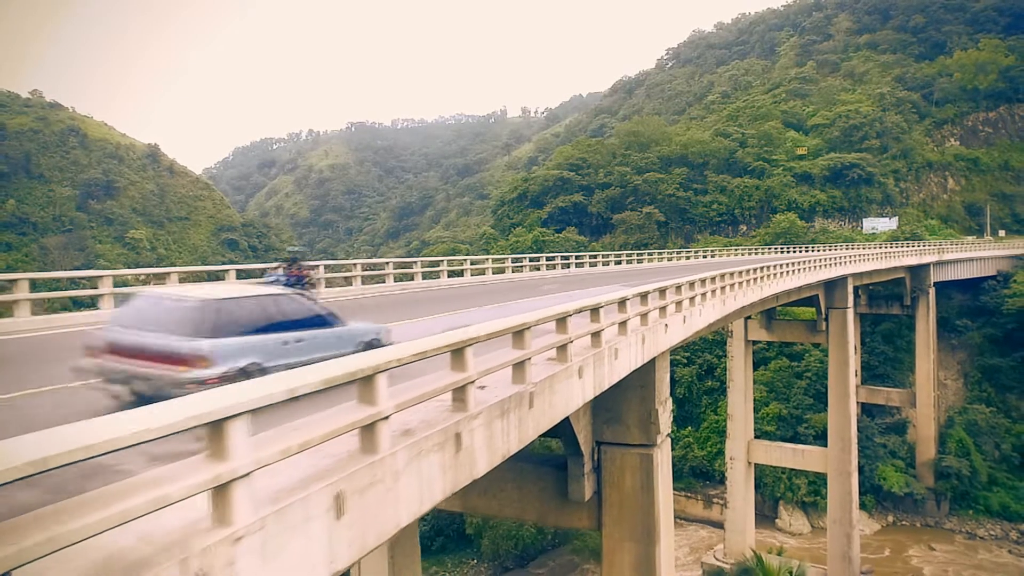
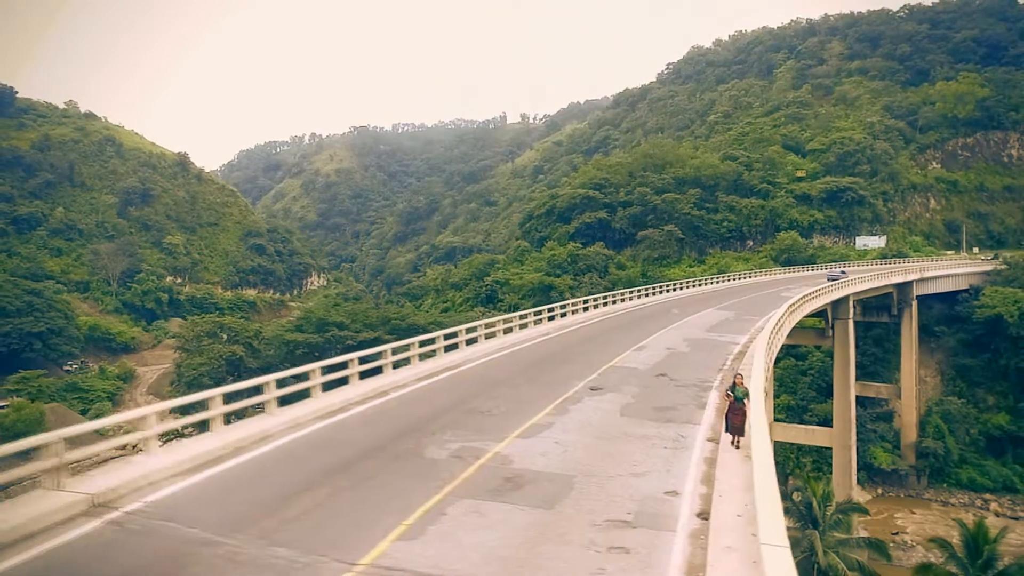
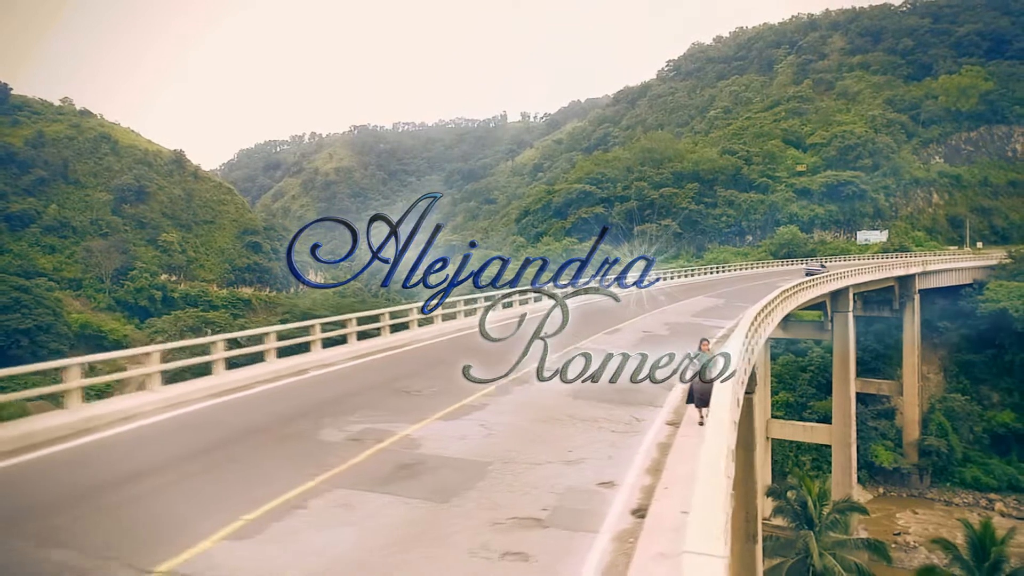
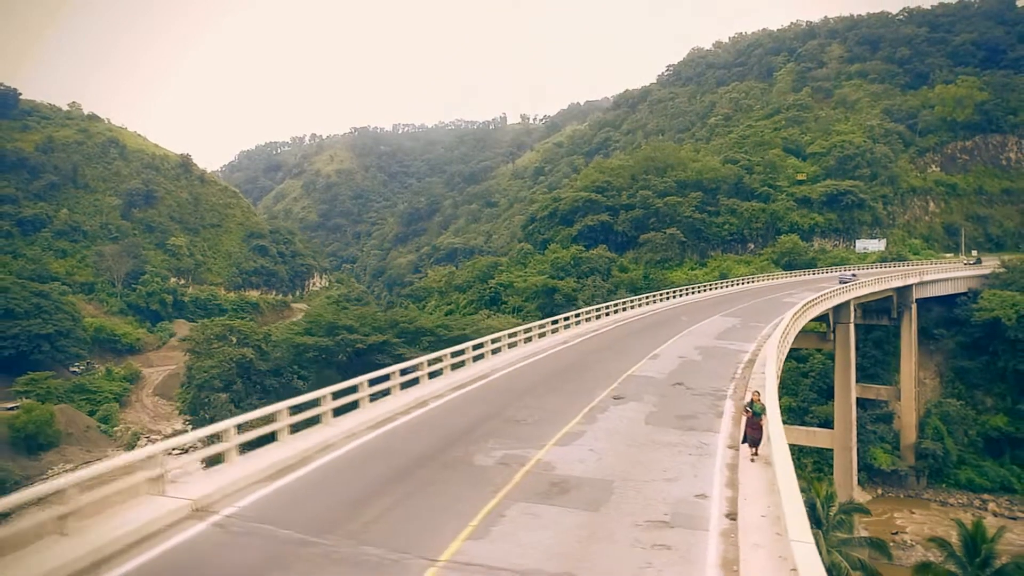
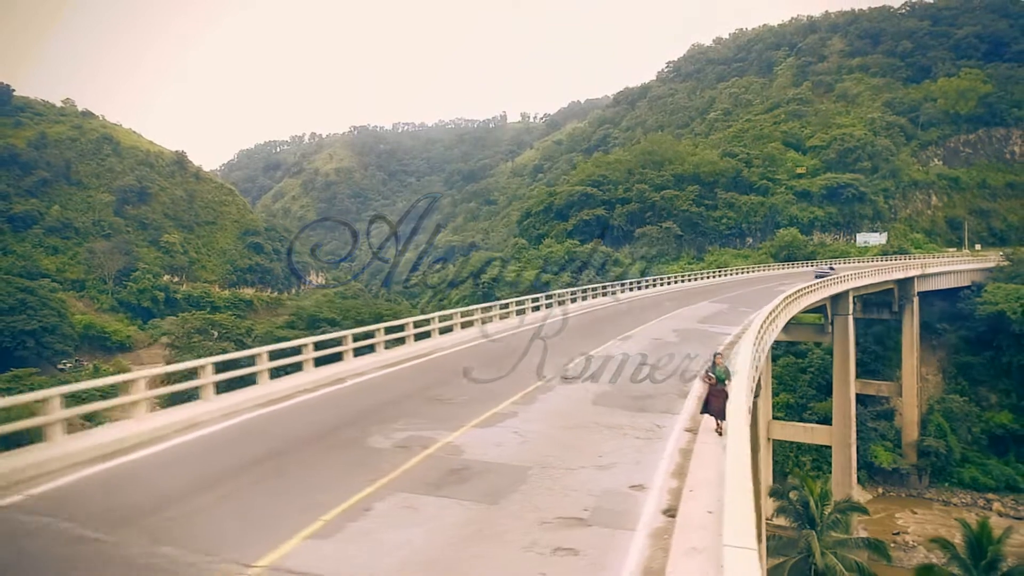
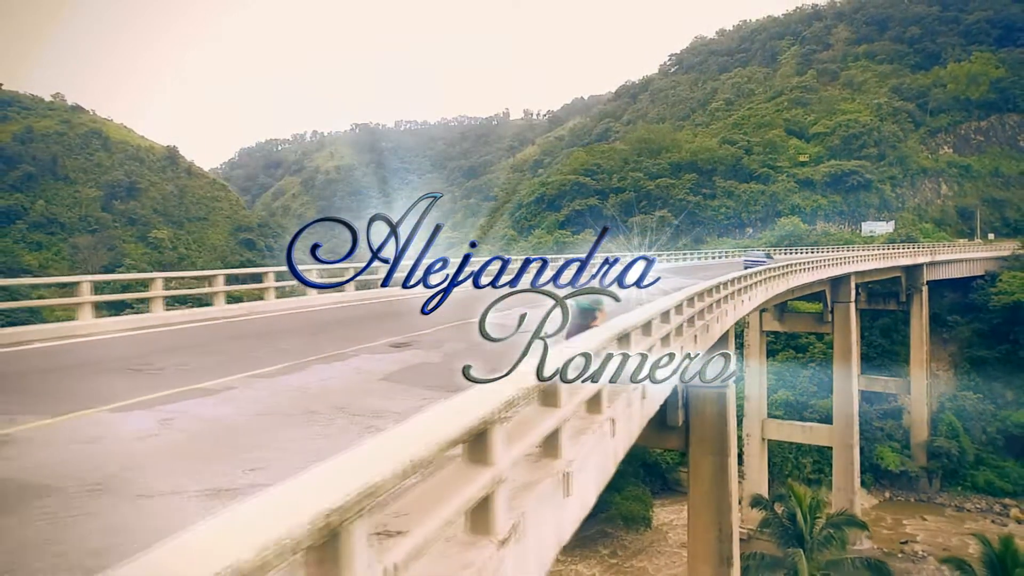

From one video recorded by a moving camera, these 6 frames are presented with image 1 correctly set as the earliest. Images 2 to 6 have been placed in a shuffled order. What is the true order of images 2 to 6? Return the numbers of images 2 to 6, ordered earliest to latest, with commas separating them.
6, 3, 5, 2, 4
